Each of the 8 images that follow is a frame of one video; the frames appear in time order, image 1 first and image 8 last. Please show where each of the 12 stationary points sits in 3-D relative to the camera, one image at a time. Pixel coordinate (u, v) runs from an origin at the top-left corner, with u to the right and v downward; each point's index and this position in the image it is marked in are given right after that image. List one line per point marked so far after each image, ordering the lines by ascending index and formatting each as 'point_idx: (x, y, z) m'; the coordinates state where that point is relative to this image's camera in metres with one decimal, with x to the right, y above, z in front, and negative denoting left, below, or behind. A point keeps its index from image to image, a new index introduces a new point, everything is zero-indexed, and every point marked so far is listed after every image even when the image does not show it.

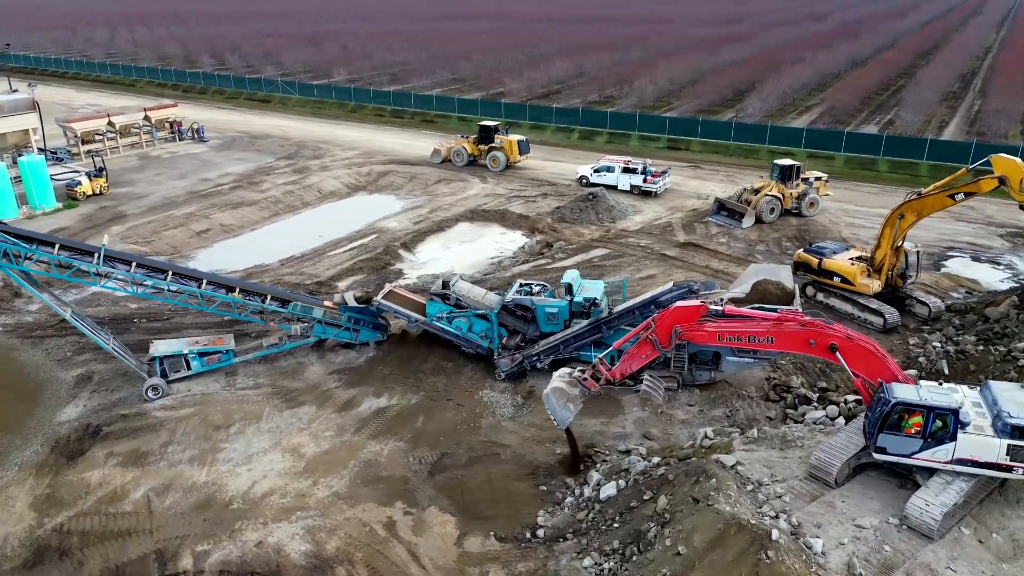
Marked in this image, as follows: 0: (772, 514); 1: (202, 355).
0: (+3.1, -2.7, +9.0) m
1: (-5.8, -1.3, +13.9) m
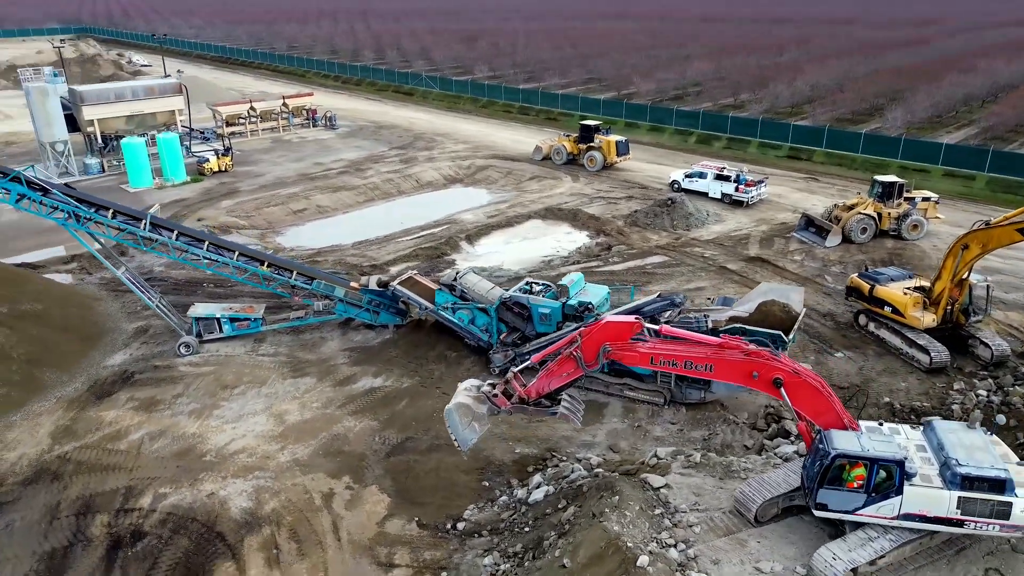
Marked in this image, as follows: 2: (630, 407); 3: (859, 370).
0: (+1.8, -2.9, +8.5) m
1: (-5.7, -0.7, +15.2) m
2: (+2.0, -2.0, +12.7) m
3: (+6.4, -1.5, +13.7) m
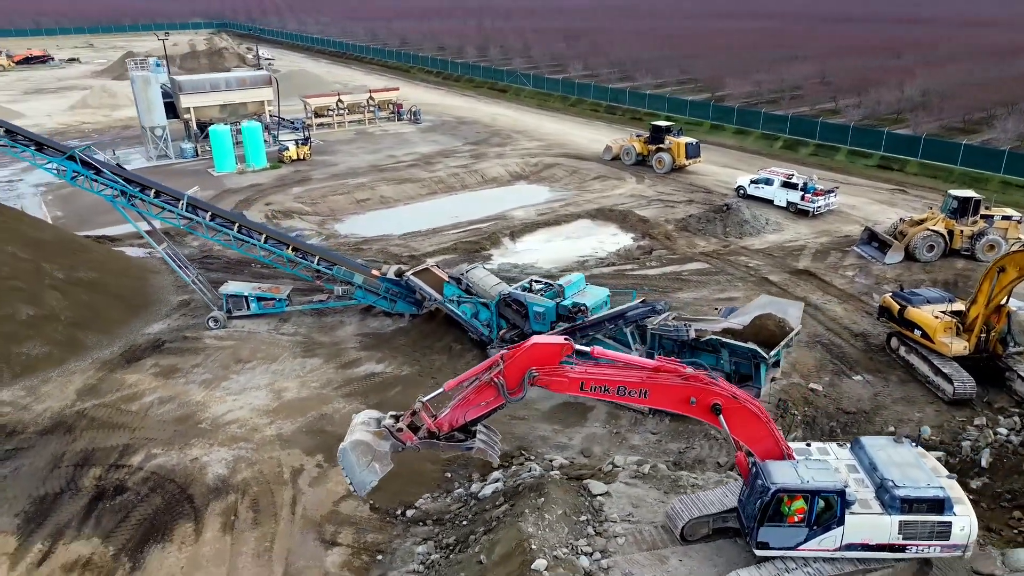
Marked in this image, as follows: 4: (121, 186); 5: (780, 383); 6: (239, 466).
0: (+0.8, -2.9, +8.3) m
1: (-5.5, -0.3, +16.1) m
2: (+1.7, -2.1, +12.5) m
3: (+6.2, -1.9, +12.8) m
4: (-8.0, +2.1, +15.2) m
5: (+4.8, -1.7, +13.3) m
6: (-4.2, -2.7, +11.4) m
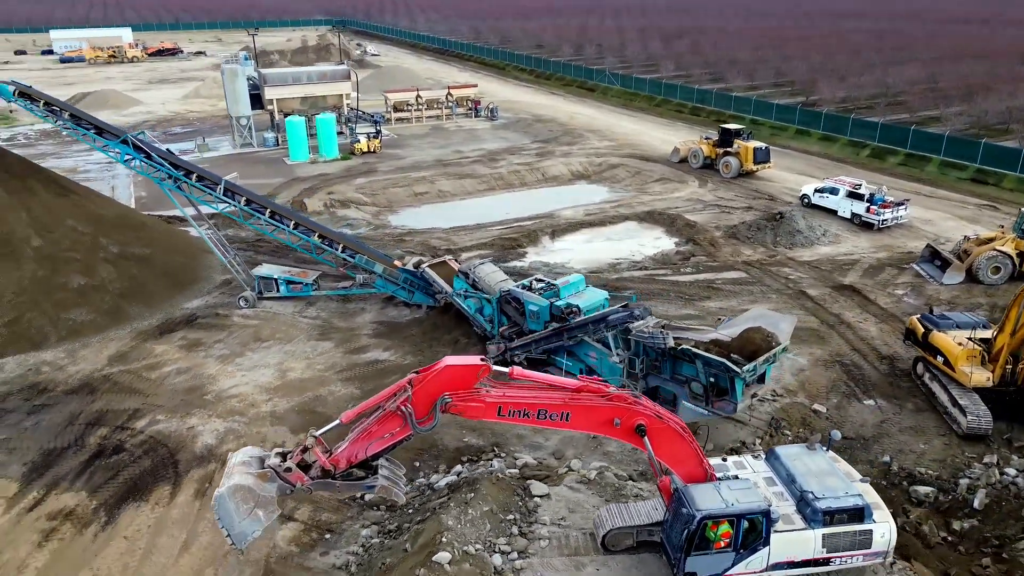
0: (-0.1, -2.9, +8.3) m
1: (-5.1, +0.1, +16.8) m
2: (+1.4, -2.1, +12.3) m
3: (+5.9, -2.2, +12.0) m
4: (-7.6, +2.6, +16.3) m
5: (+4.6, -1.9, +12.6) m
6: (-4.6, -2.4, +12.1) m
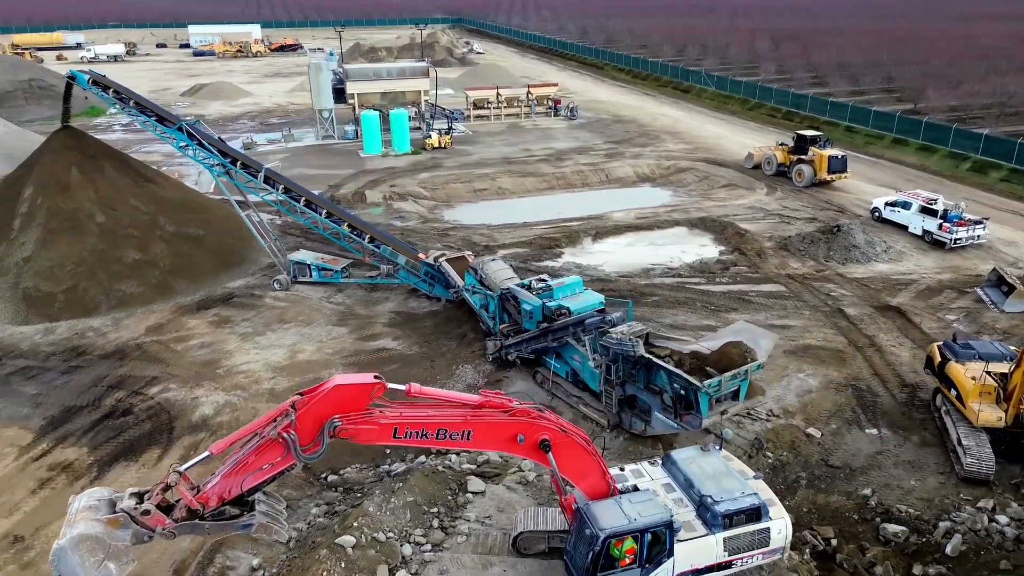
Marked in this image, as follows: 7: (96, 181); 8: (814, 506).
0: (-1.1, -2.8, +8.4) m
1: (-4.5, +0.4, +17.6) m
2: (+1.1, -2.2, +12.1) m
3: (+5.4, -2.5, +11.2) m
4: (-6.9, +3.1, +17.4) m
5: (+4.2, -2.2, +12.0) m
6: (-5.0, -2.1, +12.8) m
7: (-10.3, +2.7, +18.4) m
8: (+4.0, -2.9, +10.0) m
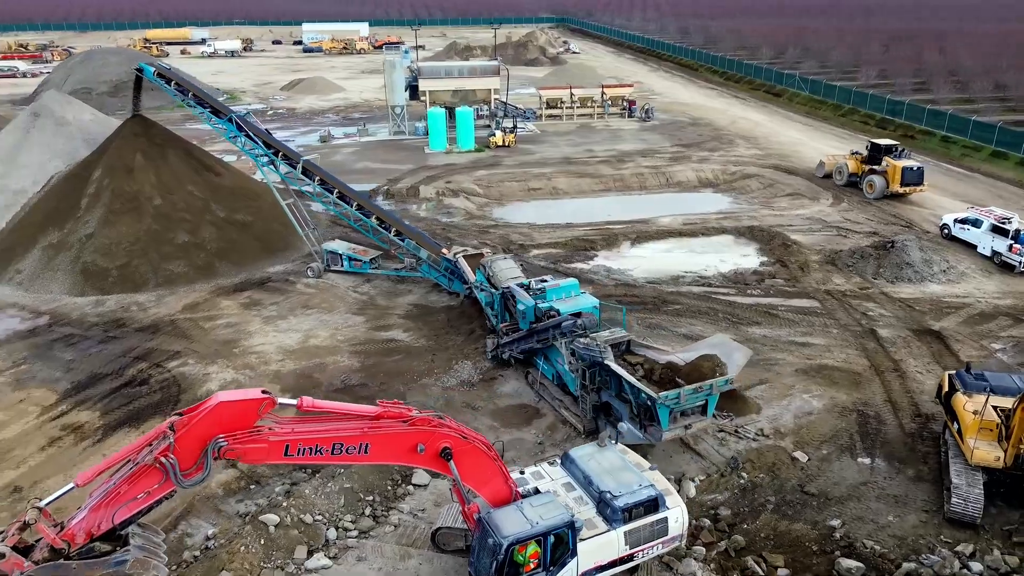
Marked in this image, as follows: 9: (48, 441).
0: (-2.0, -2.7, +8.7) m
1: (-3.9, +0.7, +18.2) m
2: (+0.7, -2.2, +12.0) m
3: (+4.9, -2.8, +10.5) m
4: (-6.2, +3.5, +18.3) m
5: (+3.8, -2.4, +11.5) m
6: (-5.1, -1.8, +13.5) m
7: (-9.4, +3.2, +19.8) m
8: (+3.3, -3.1, +9.5) m
9: (-7.4, -2.5, +11.9) m
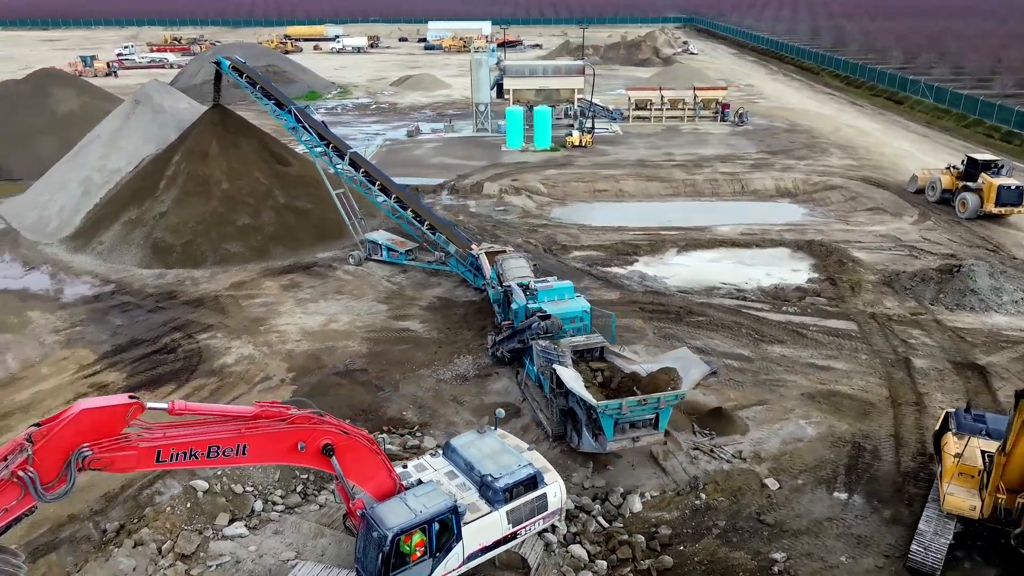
0: (-2.9, -2.6, +9.1) m
1: (-3.1, +1.0, +18.8) m
2: (+0.3, -2.2, +12.0) m
3: (+4.1, -3.0, +9.8) m
4: (-5.1, +3.9, +19.3) m
5: (+3.3, -2.6, +11.0) m
6: (-5.2, -1.4, +14.4) m
7: (-8.1, +3.9, +21.2) m
8: (+2.4, -3.3, +9.1) m
9: (-7.7, -1.9, +13.2) m
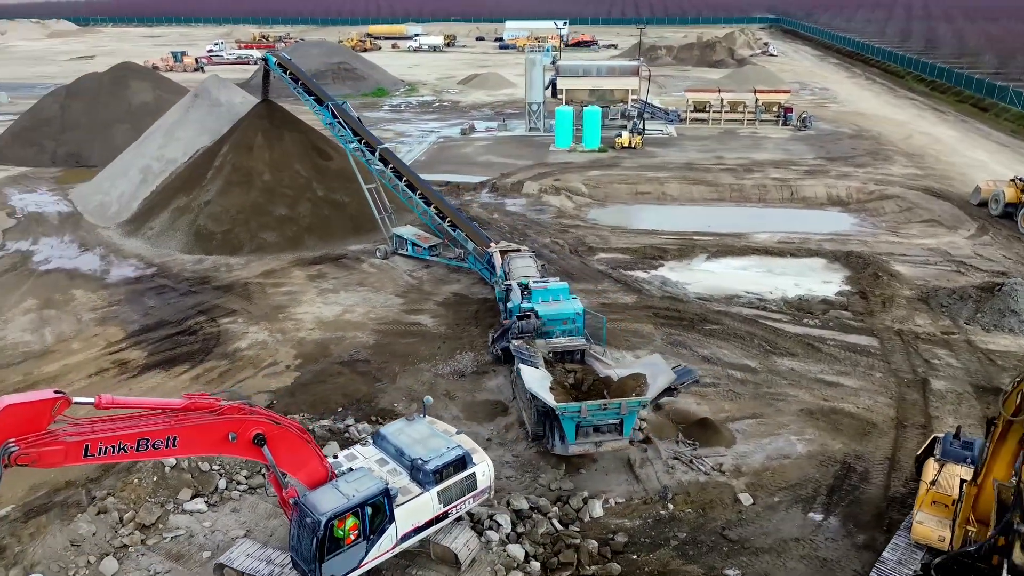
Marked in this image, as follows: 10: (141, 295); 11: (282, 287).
0: (-3.5, -2.4, +9.5) m
1: (-2.5, +1.1, +19.1) m
2: (0.0, -2.2, +12.0) m
3: (+3.6, -3.2, +9.5) m
4: (-4.3, +4.1, +19.8) m
5: (+2.8, -2.7, +10.7) m
6: (-5.2, -1.2, +15.0) m
7: (-7.1, +4.2, +22.1) m
8: (+1.8, -3.4, +8.9) m
9: (-7.8, -1.6, +14.0) m
10: (-8.7, -0.2, +17.5) m
11: (-5.6, 0.0, +17.9) m
